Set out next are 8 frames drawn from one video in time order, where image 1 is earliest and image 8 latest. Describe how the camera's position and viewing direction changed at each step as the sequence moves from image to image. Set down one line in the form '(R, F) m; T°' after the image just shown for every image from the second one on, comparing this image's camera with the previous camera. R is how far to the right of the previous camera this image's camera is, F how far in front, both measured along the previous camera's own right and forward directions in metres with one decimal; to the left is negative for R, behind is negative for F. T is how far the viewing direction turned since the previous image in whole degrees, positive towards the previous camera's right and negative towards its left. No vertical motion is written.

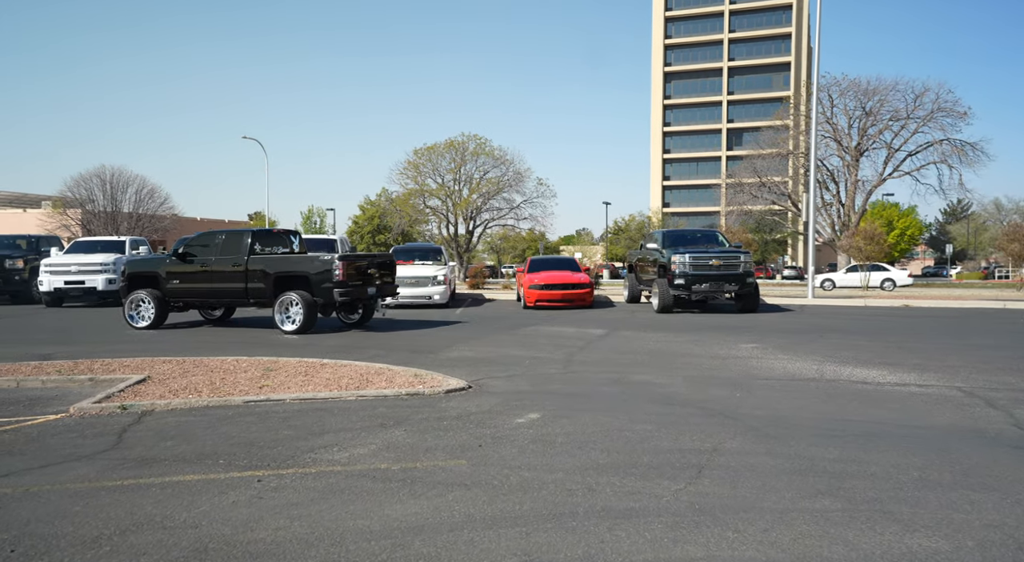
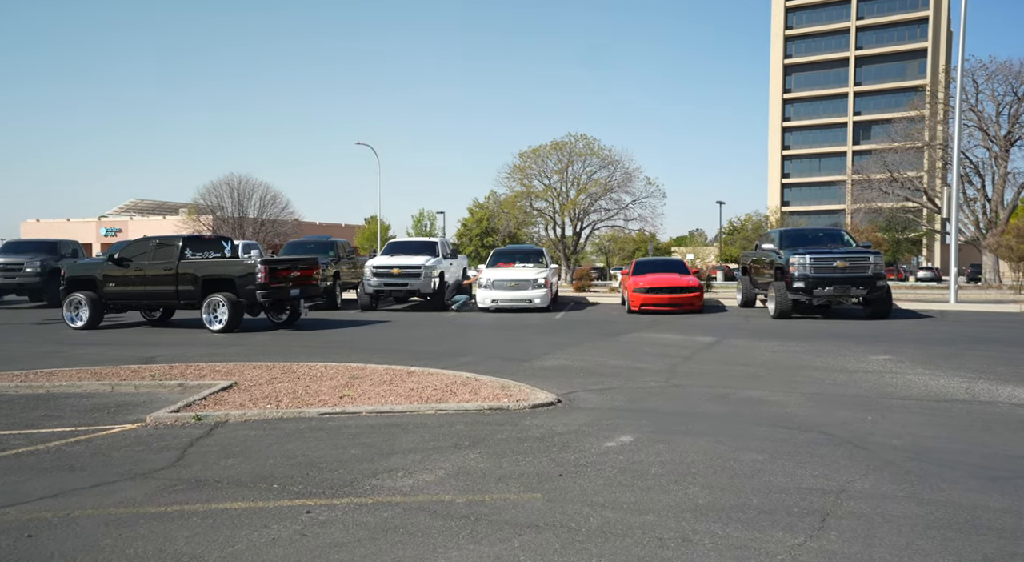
(+0.2, +1.0) m; -7°
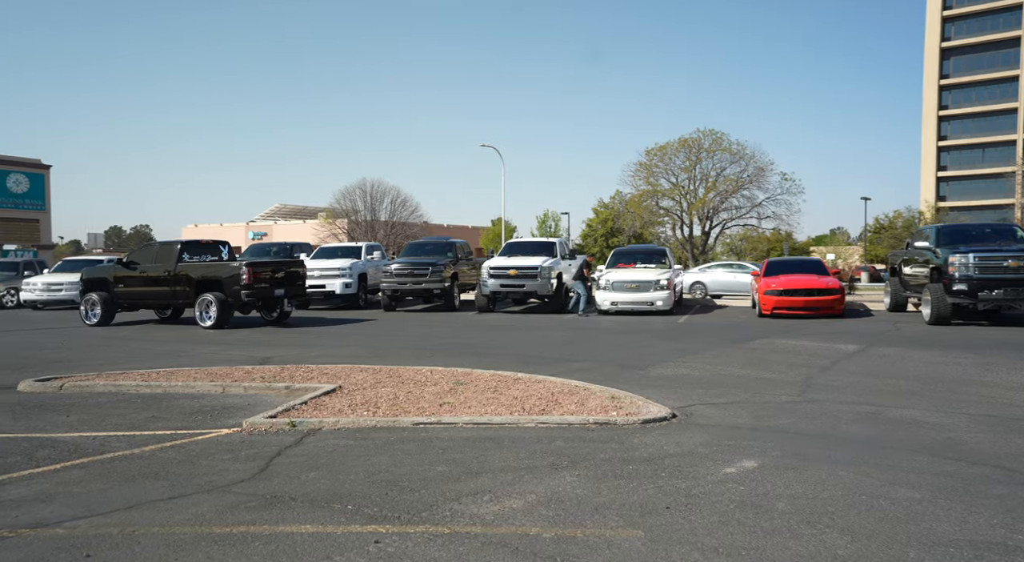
(+0.2, +0.8) m; -8°
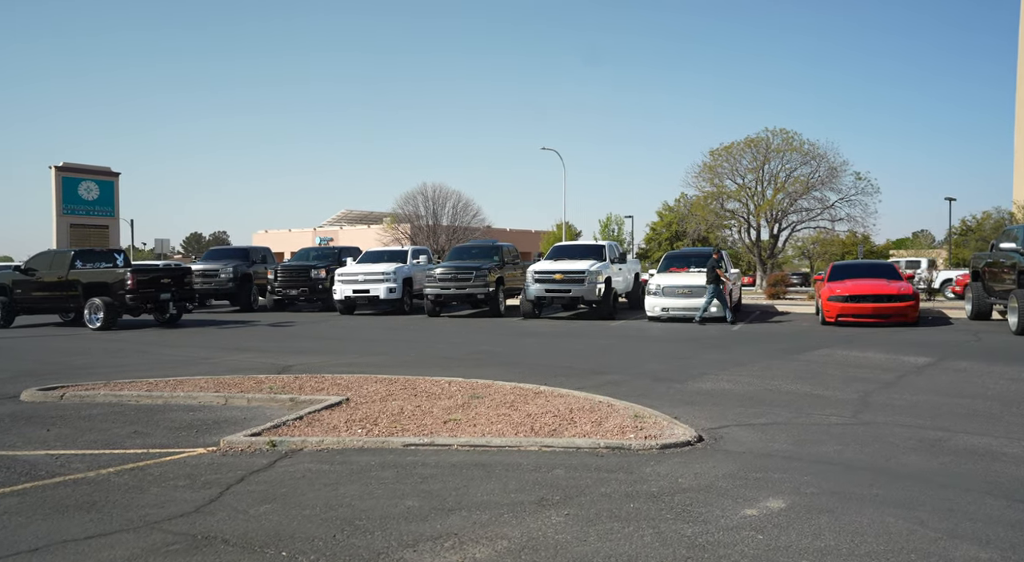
(+0.6, +1.0) m; -4°
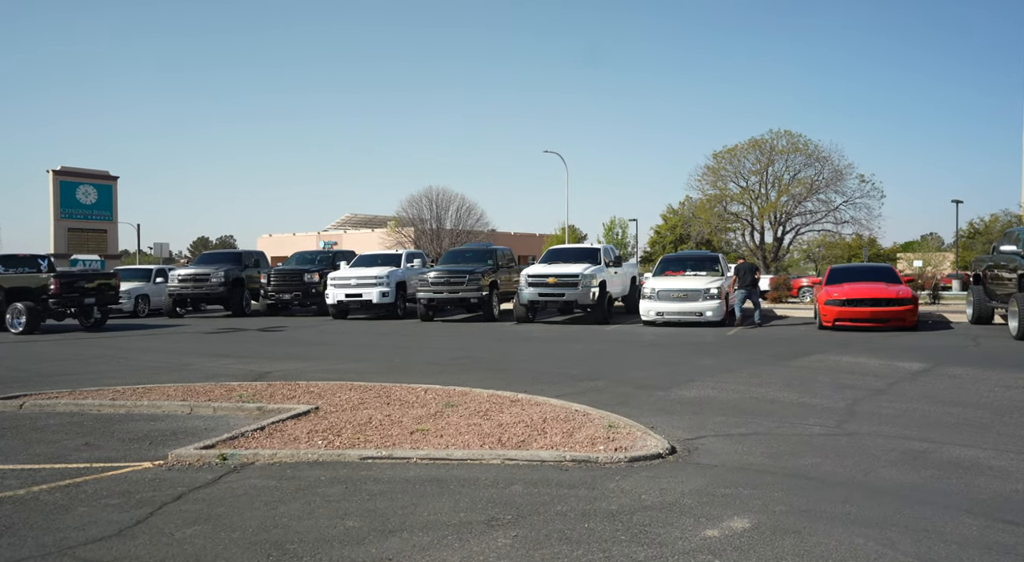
(+0.4, +0.4) m; -1°
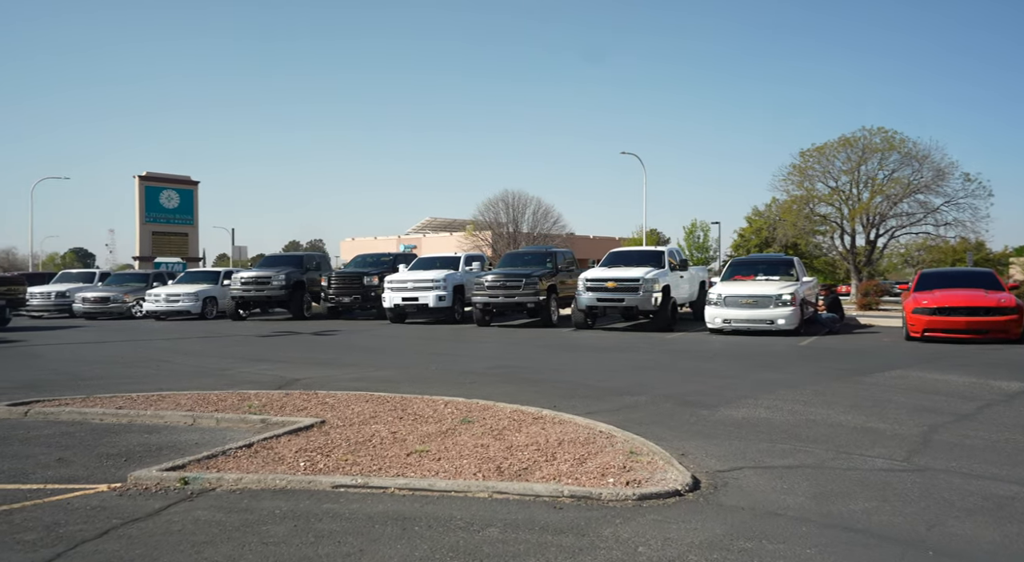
(+0.6, +1.1) m; -5°
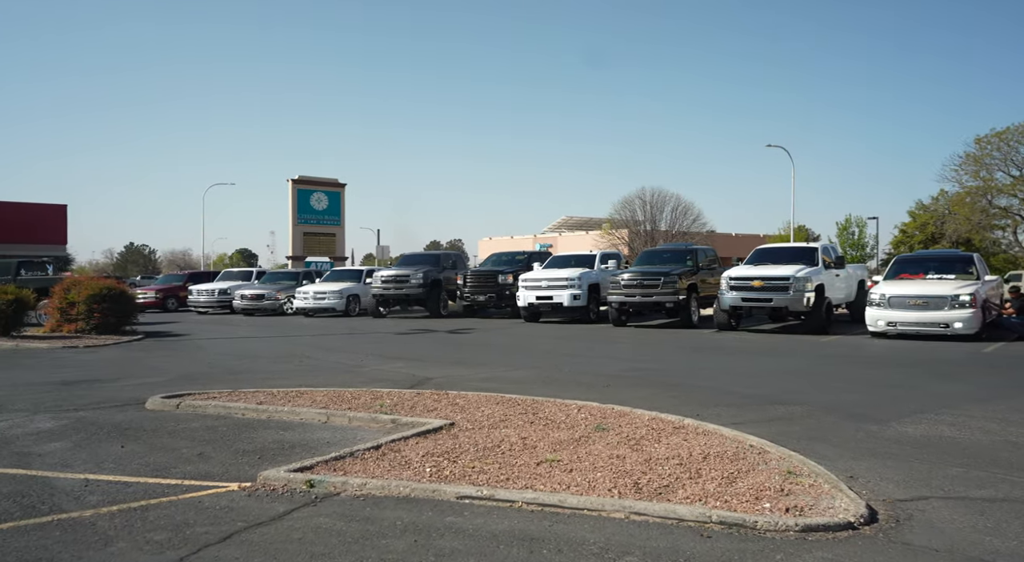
(0.0, +0.5) m; -9°
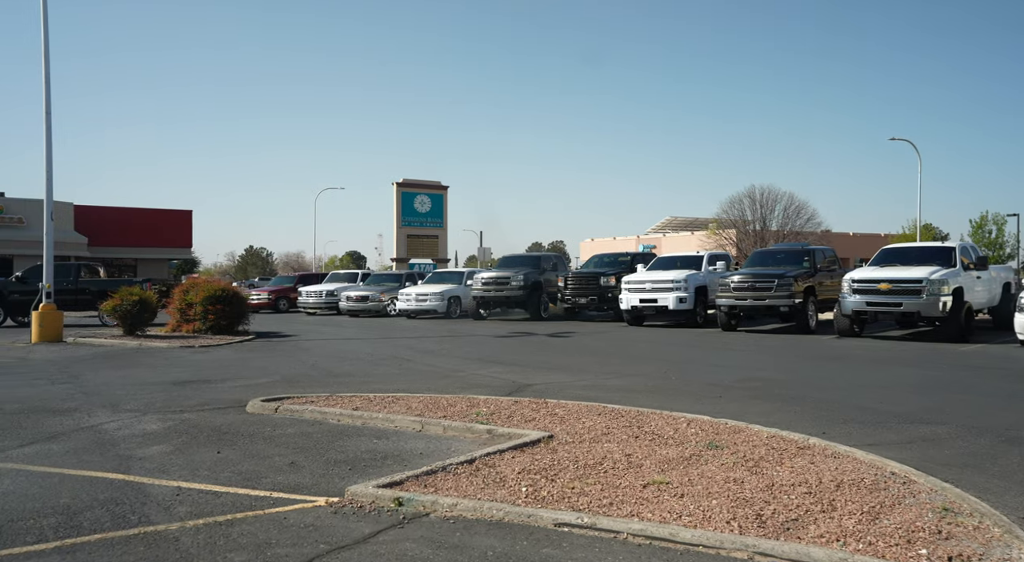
(0.0, +0.6) m; -6°
